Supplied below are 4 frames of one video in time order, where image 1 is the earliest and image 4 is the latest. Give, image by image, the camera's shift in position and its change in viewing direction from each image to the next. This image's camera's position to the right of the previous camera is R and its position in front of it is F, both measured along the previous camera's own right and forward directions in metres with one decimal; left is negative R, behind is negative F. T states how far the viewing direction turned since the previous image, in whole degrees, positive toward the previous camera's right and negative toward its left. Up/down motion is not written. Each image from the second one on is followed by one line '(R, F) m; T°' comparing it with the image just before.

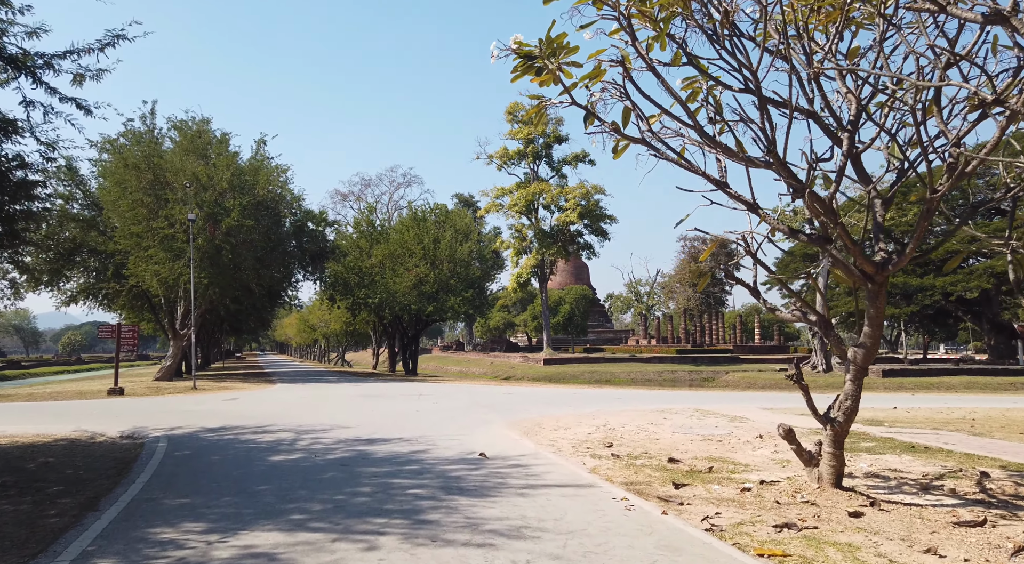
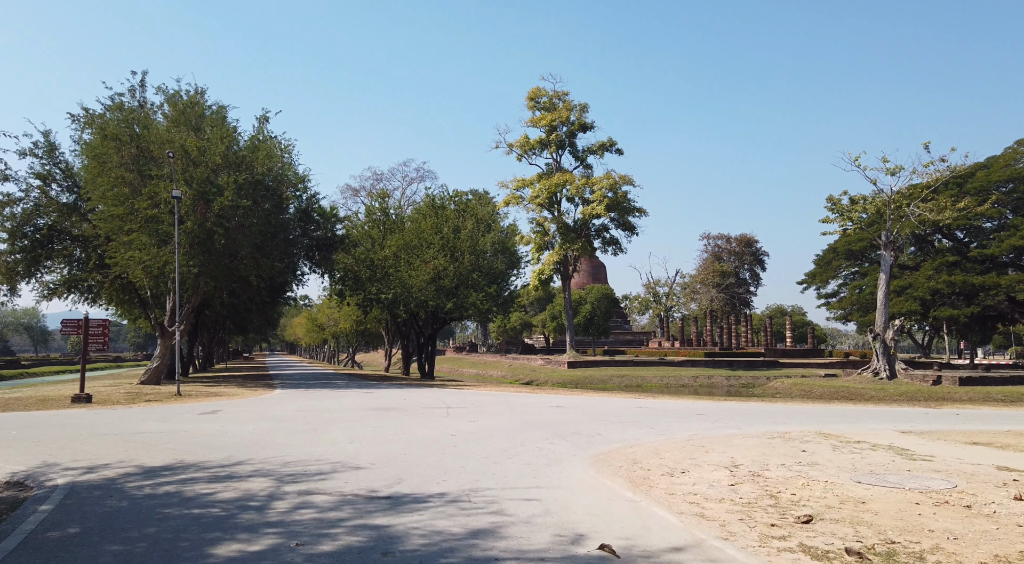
(-0.9, +4.8) m; -1°
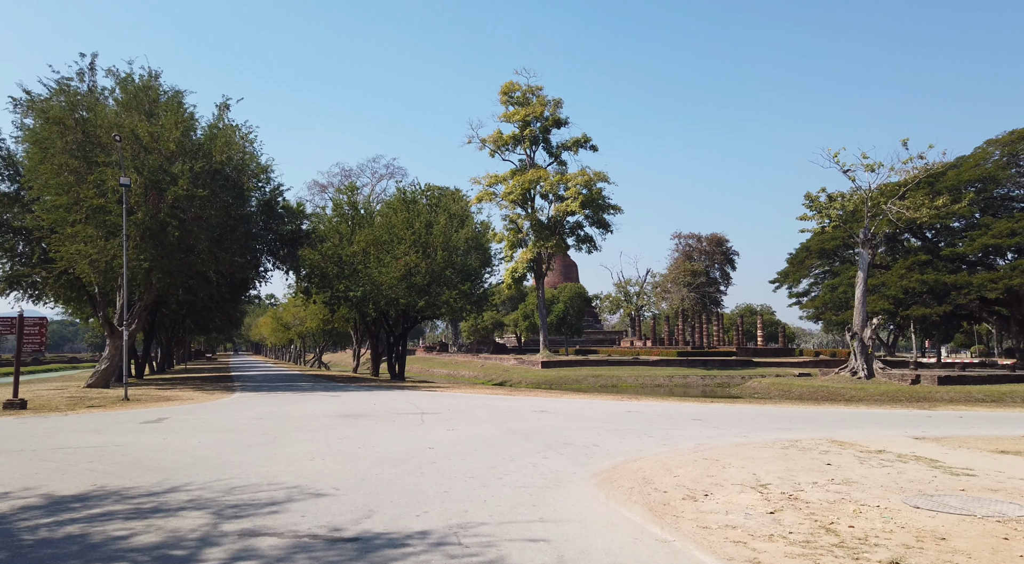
(-0.2, +1.5) m; +2°
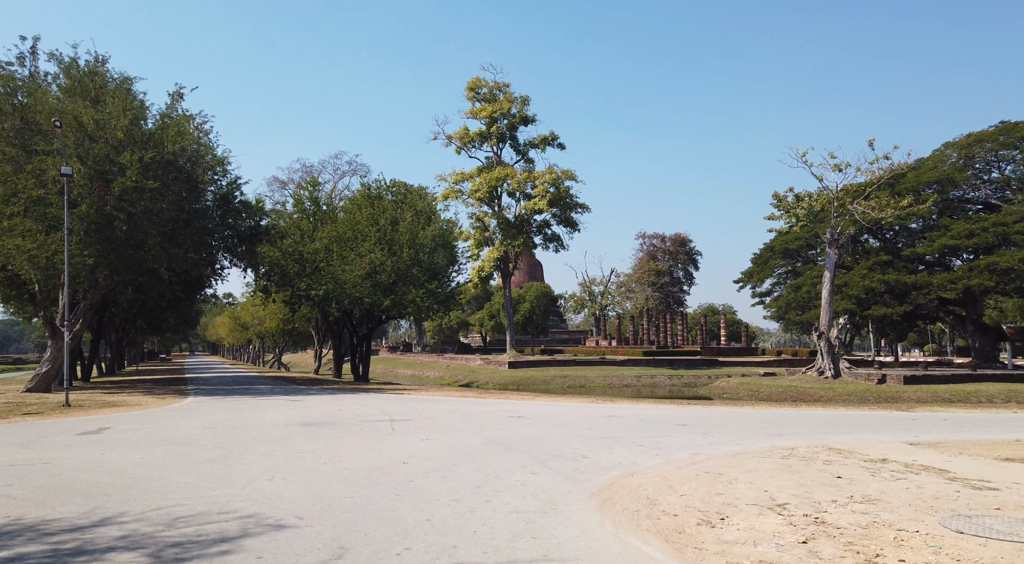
(-0.2, +1.0) m; +2°
